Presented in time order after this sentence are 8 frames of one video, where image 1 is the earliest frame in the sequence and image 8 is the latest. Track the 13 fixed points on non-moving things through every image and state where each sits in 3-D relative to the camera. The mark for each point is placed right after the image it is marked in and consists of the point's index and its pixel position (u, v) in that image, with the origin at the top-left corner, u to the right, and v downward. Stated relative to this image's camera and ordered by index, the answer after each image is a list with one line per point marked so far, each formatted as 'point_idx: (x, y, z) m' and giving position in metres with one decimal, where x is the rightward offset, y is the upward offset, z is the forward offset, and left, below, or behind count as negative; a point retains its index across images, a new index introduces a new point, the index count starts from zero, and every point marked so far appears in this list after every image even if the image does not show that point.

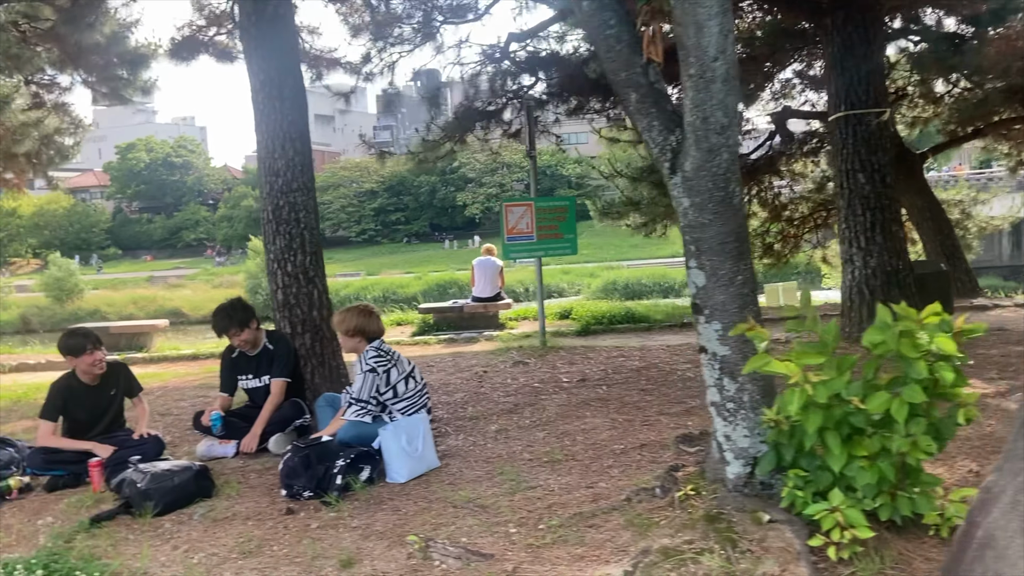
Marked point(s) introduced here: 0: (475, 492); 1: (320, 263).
0: (-0.1, -0.8, +3.6) m
1: (-1.1, +0.1, +5.4) m
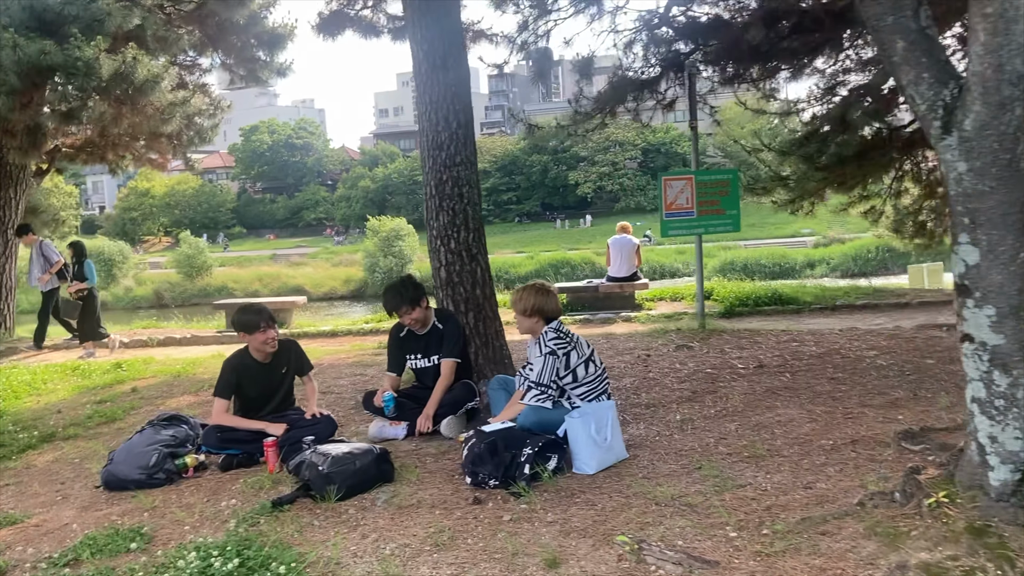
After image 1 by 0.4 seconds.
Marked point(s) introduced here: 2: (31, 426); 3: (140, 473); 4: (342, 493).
0: (+0.6, -0.7, +3.3) m
1: (-0.2, +0.3, +5.2) m
2: (-2.8, -0.8, +5.3) m
3: (-1.6, -0.8, +4.0) m
4: (-0.7, -0.8, +3.6) m
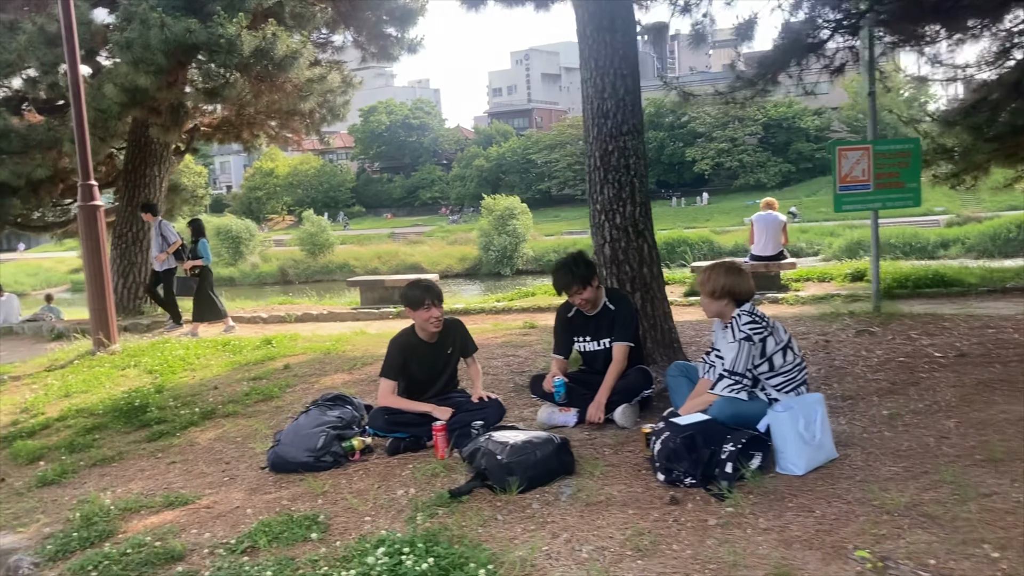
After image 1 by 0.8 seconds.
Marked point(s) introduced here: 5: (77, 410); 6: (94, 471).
0: (+1.2, -0.7, +2.9) m
1: (+0.7, +0.4, +4.9) m
2: (-1.8, -0.6, +5.3) m
3: (-0.9, -0.7, +3.9) m
4: (0.0, -0.7, +3.3) m
5: (-2.5, -0.7, +5.4) m
6: (-2.0, -0.9, +4.3) m
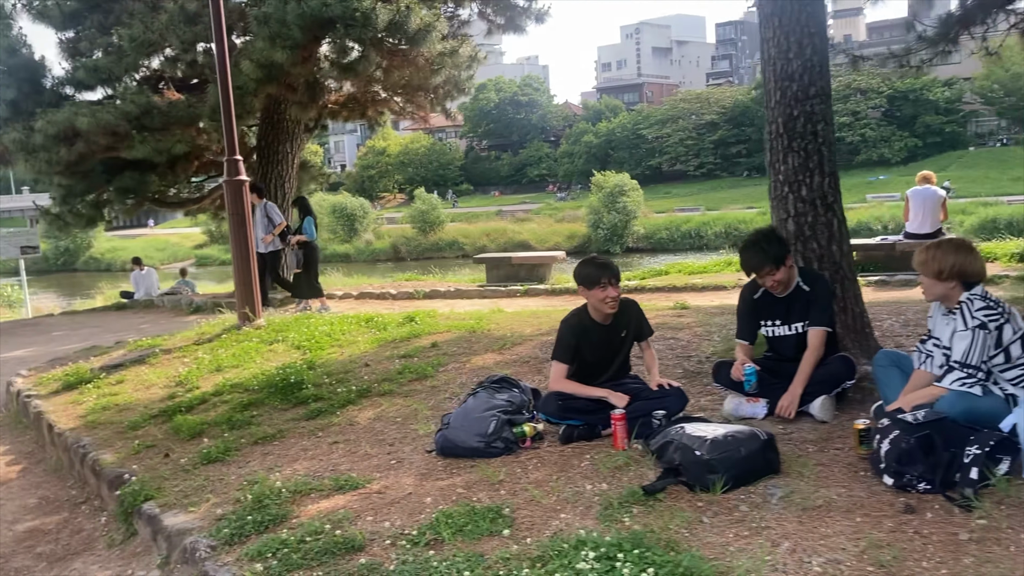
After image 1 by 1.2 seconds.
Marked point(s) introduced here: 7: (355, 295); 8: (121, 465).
0: (+1.9, -0.6, +2.5) m
1: (+1.6, +0.5, +4.4) m
2: (-1.0, -0.5, +5.2) m
3: (-0.1, -0.6, +3.7) m
4: (+0.7, -0.6, +3.0) m
5: (-1.6, -0.6, +5.4) m
6: (-1.2, -0.7, +4.3) m
7: (-2.1, -0.1, +12.2) m
8: (-1.8, -0.8, +4.4) m
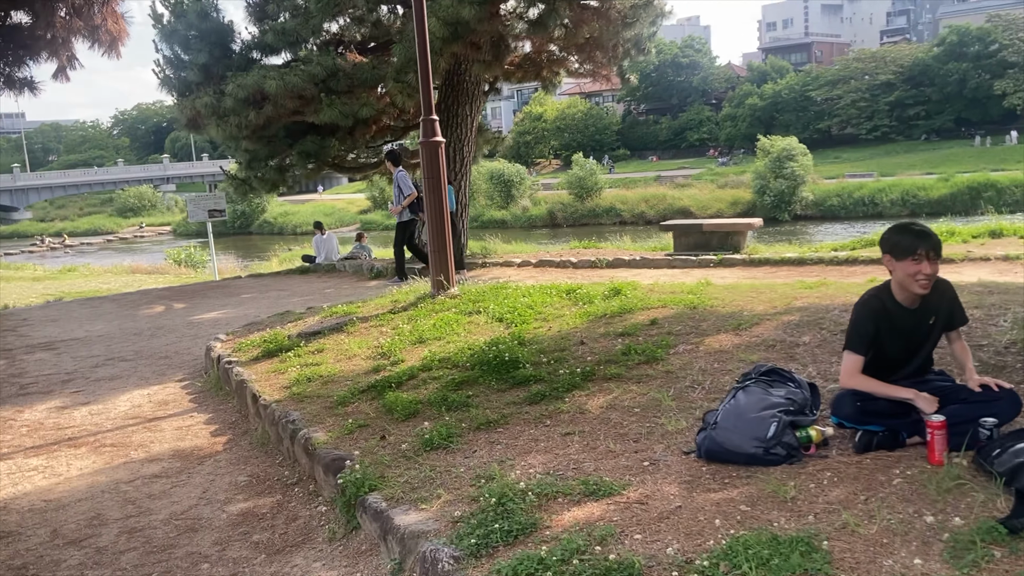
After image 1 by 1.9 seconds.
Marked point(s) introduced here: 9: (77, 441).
0: (+2.6, -0.6, +1.6) m
1: (+2.6, +0.6, +3.5) m
2: (+0.2, -0.4, +4.7) m
3: (+0.8, -0.5, +3.1) m
4: (+1.5, -0.6, +2.3) m
5: (-0.4, -0.4, +5.0) m
6: (-0.1, -0.6, +3.8) m
7: (+0.3, +0.3, +11.8) m
8: (-0.8, -0.7, +4.0) m
9: (-2.5, -0.9, +5.3) m
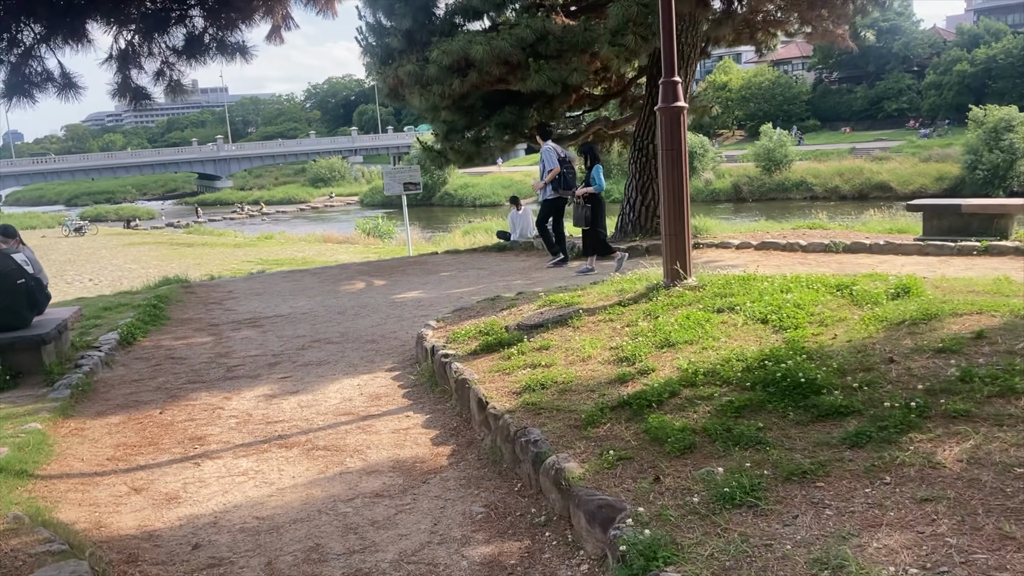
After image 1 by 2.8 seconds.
0: (+3.1, -0.8, +0.2) m
1: (+3.6, +0.5, +2.1) m
2: (+1.4, -0.4, +3.7) m
3: (+1.7, -0.6, +2.0) m
4: (+2.2, -0.7, +1.1) m
5: (+0.9, -0.4, +4.1) m
6: (+0.9, -0.6, +2.9) m
7: (+2.8, +0.5, +10.6) m
8: (+0.3, -0.7, +3.2) m
9: (-1.2, -0.8, +4.8) m
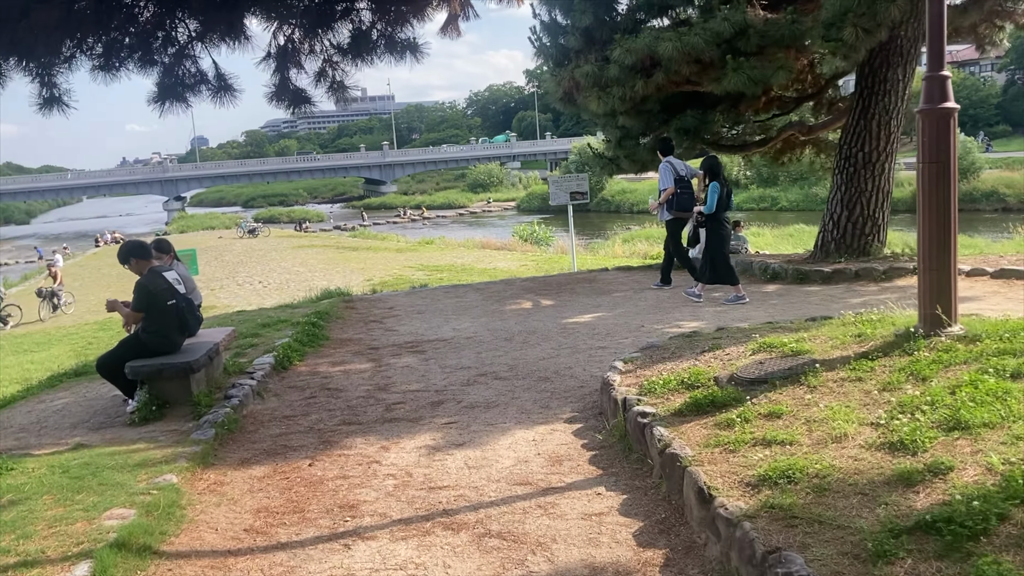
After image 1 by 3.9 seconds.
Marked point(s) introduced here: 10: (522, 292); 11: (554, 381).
0: (+3.2, -1.0, -1.3) m
1: (+4.0, +0.2, +0.4) m
2: (+2.1, -0.6, +2.4) m
3: (+2.1, -0.8, +0.7) m
4: (+2.5, -1.0, -0.3) m
5: (+1.6, -0.6, +2.9) m
6: (+1.5, -0.9, +1.7) m
7: (+4.7, +0.2, +9.0) m
8: (+0.9, -0.9, +2.1) m
9: (-0.2, -1.0, +3.9) m
10: (+0.1, 0.0, +10.5) m
11: (+0.3, -0.6, +6.2) m
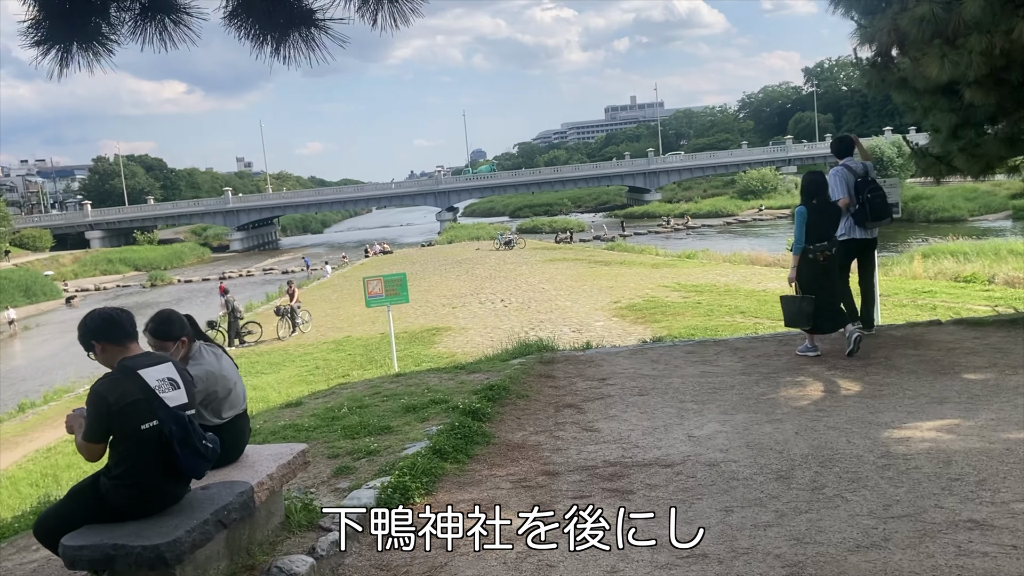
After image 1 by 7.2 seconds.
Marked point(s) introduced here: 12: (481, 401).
0: (+1.8, -1.4, -5.3) m
1: (+3.1, -0.3, -3.8) m
2: (+1.9, -1.0, -1.4) m
3: (+1.3, -1.2, -3.0) m
4: (+1.5, -1.4, -4.1) m
5: (+1.5, -1.0, -0.8) m
6: (+1.0, -1.3, -1.9) m
7: (+6.1, -0.4, +4.3) m
8: (+0.6, -1.3, -1.3) m
9: (0.0, -1.4, +0.7) m
10: (+2.2, -0.5, +7.0) m
11: (+1.1, -1.1, +2.8) m
12: (-0.2, -0.7, +6.1) m
